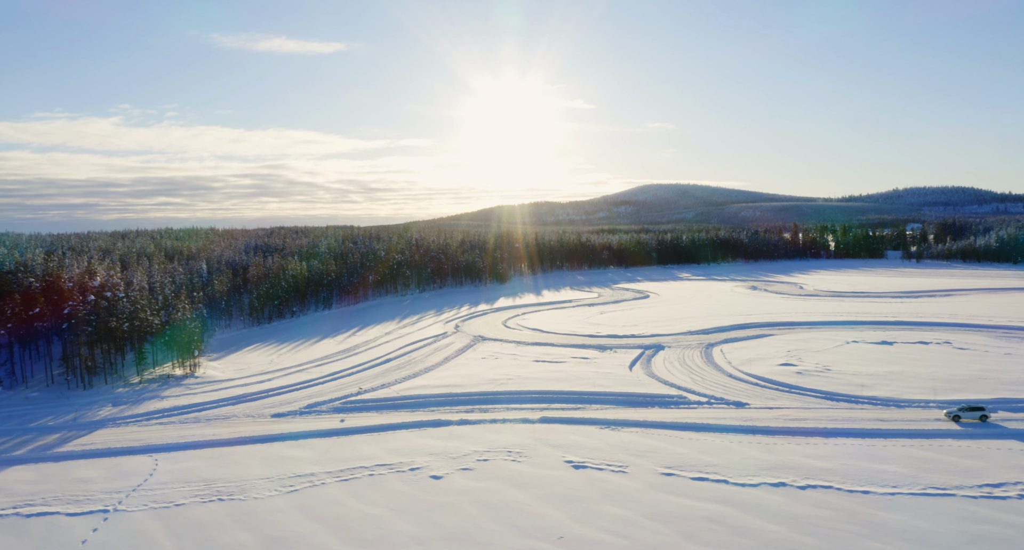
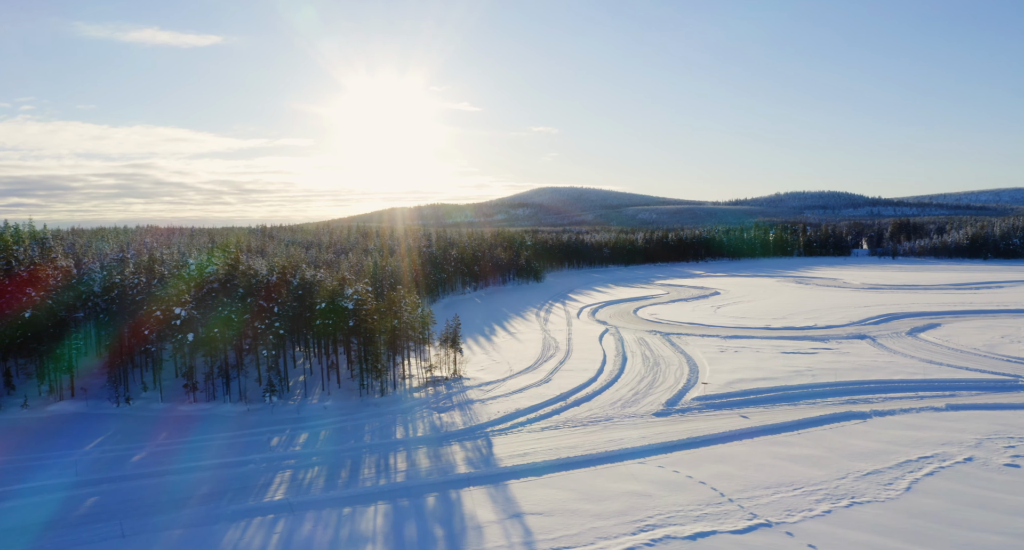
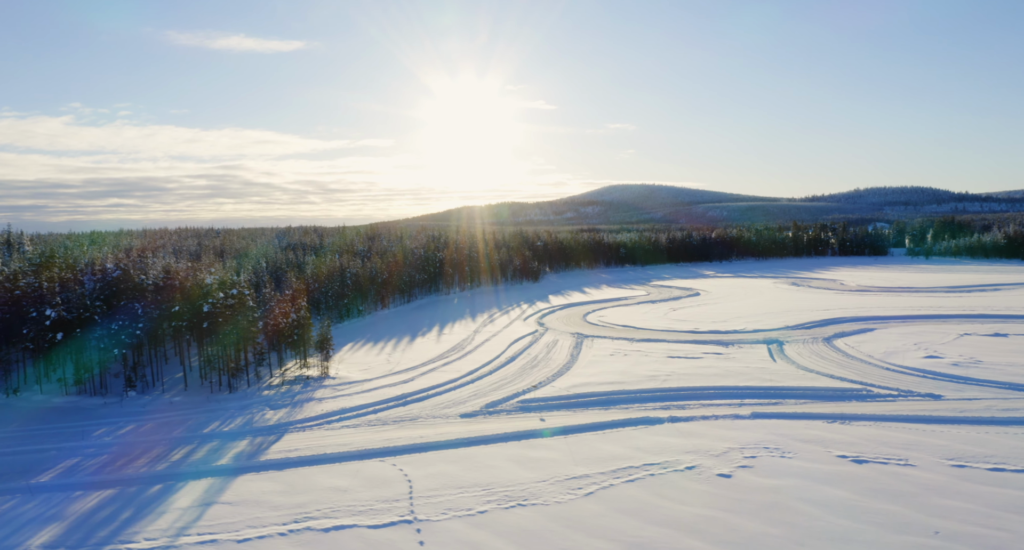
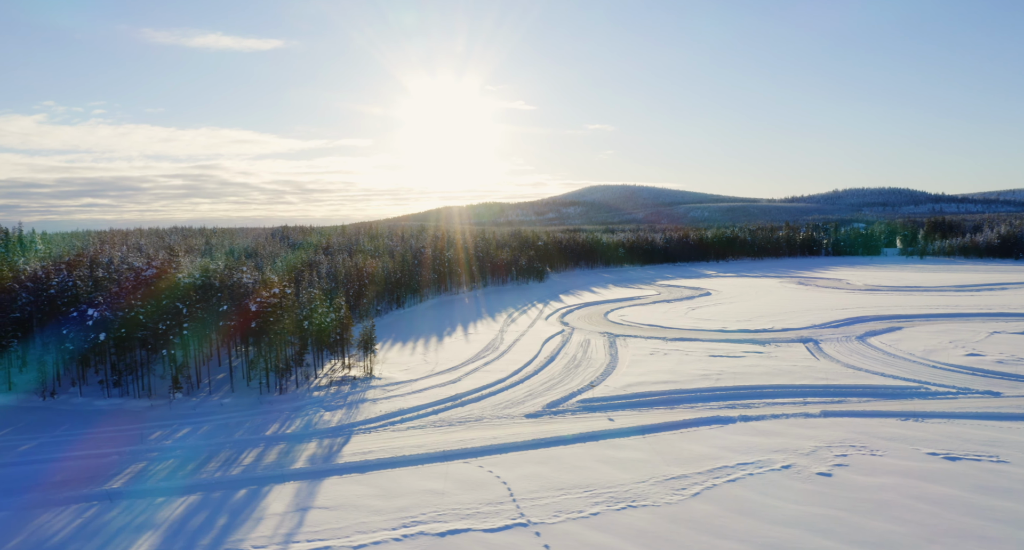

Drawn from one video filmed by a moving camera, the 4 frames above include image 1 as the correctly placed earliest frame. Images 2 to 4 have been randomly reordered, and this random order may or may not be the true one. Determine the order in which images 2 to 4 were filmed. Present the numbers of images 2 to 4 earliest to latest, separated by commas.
3, 4, 2
